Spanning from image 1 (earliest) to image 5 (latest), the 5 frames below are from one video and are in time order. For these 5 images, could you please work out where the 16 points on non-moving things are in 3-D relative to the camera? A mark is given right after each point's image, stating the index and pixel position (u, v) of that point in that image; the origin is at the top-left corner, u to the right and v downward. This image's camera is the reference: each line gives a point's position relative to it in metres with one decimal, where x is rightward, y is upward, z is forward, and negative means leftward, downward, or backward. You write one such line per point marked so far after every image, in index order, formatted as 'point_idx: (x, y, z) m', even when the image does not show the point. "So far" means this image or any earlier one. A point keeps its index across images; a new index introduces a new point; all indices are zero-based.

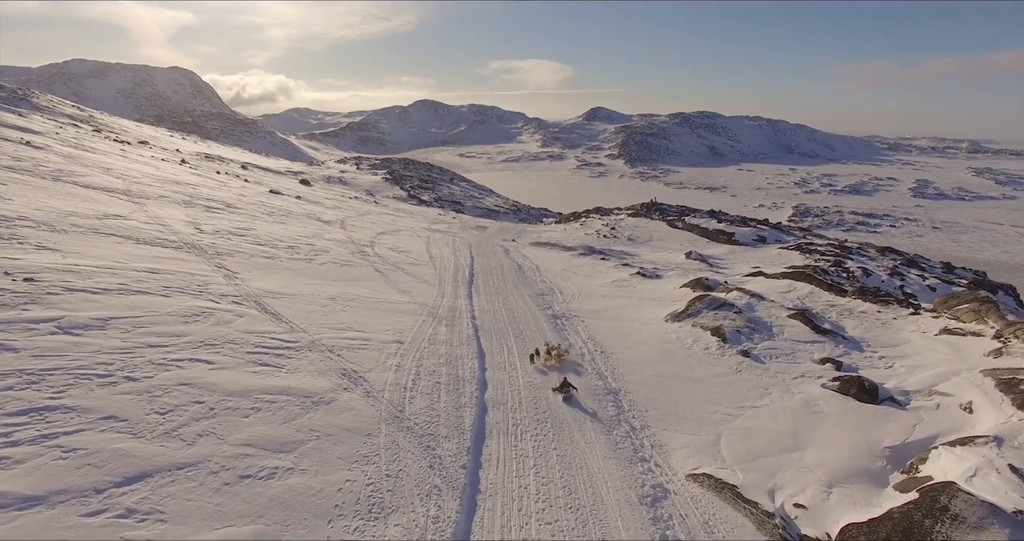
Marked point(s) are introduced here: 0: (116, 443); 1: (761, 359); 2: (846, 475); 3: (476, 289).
0: (-3.5, -1.5, +5.2) m
1: (+5.2, -1.8, +12.3) m
2: (+3.8, -2.4, +6.8) m
3: (-1.0, -0.5, +16.0) m
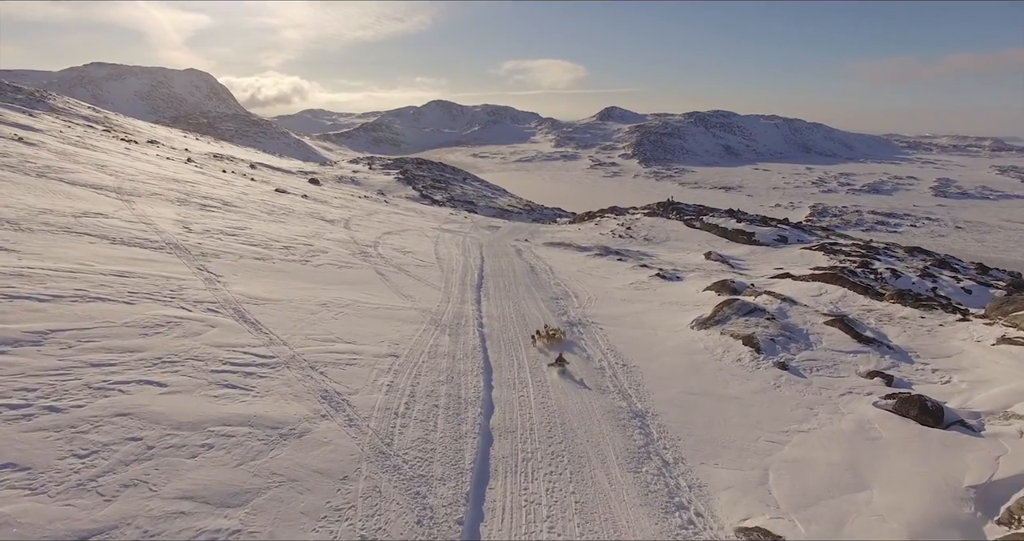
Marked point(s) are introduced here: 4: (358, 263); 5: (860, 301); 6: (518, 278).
0: (-3.5, -1.6, +4.1) m
1: (+5.4, -1.9, +11.0) m
2: (+3.9, -2.4, +5.6) m
3: (-0.7, -0.6, +14.9) m
4: (-3.9, +0.2, +15.0) m
5: (+10.9, -0.9, +18.5) m
6: (+0.1, -0.2, +18.3) m
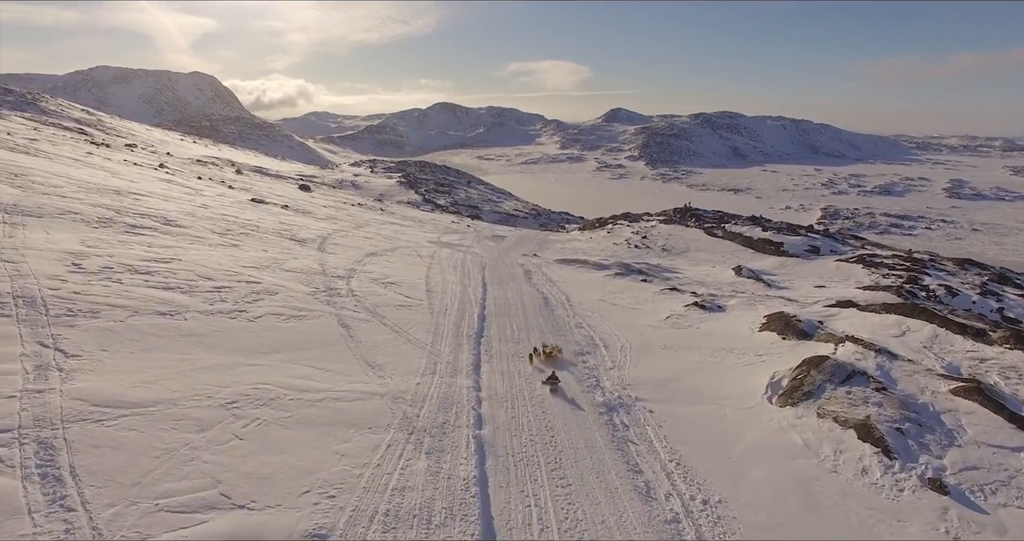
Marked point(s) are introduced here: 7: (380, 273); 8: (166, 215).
0: (-3.4, -2.5, +0.4) m
1: (+5.6, -2.8, +7.2) m
2: (+4.0, -3.3, +1.7) m
3: (-0.5, -1.5, +11.1) m
4: (-3.7, -0.7, +11.3) m
5: (+11.1, -1.8, +14.6) m
6: (+0.3, -1.1, +14.5) m
7: (-3.6, -0.1, +16.2) m
8: (-10.0, +1.6, +17.1) m
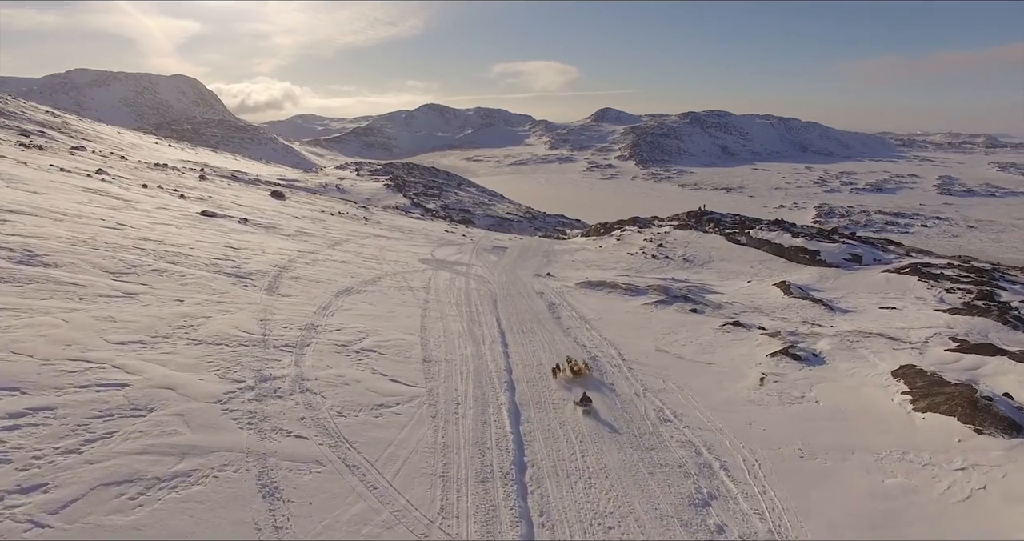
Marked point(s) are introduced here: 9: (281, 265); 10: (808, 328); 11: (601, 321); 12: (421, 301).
0: (-2.4, -3.4, -4.9) m
1: (+6.4, -3.6, +2.1) m
2: (+5.0, -4.2, -3.4) m
3: (+0.3, -2.4, +5.8) m
4: (-2.9, -1.7, +6.0) m
5: (+11.8, -2.7, +9.5) m
6: (+1.1, -2.1, +9.2) m
7: (-2.9, -1.1, +10.9) m
8: (-9.3, +0.5, +11.7) m
9: (-6.3, +0.2, +15.9) m
10: (+9.4, -1.8, +18.9) m
11: (+2.5, -1.4, +16.8) m
12: (-2.4, -0.8, +15.4) m
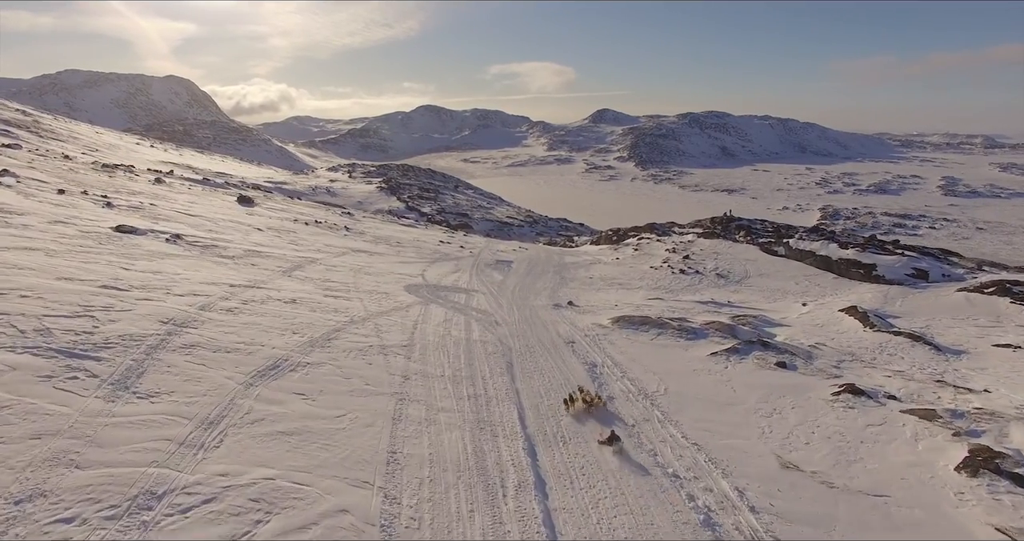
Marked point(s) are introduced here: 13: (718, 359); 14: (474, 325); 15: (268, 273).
0: (-1.8, -4.4, -10.7) m
1: (+7.0, -4.6, -3.7) m
2: (+5.6, -5.1, -9.2) m
3: (+0.8, -3.4, +0.1) m
4: (-2.4, -2.7, +0.2) m
5: (+12.4, -3.6, +3.8) m
6: (+1.6, -3.1, +3.5) m
7: (-2.4, -2.1, +5.1) m
8: (-8.8, -0.5, +5.9) m
9: (-5.8, -0.8, +10.1) m
10: (+9.9, -2.8, +13.2) m
11: (+3.0, -2.4, +11.0) m
12: (-1.9, -1.7, +9.6) m
13: (+5.3, -2.1, +14.3) m
14: (-0.9, -1.4, +14.6) m
15: (-7.0, 0.0, +17.0) m
